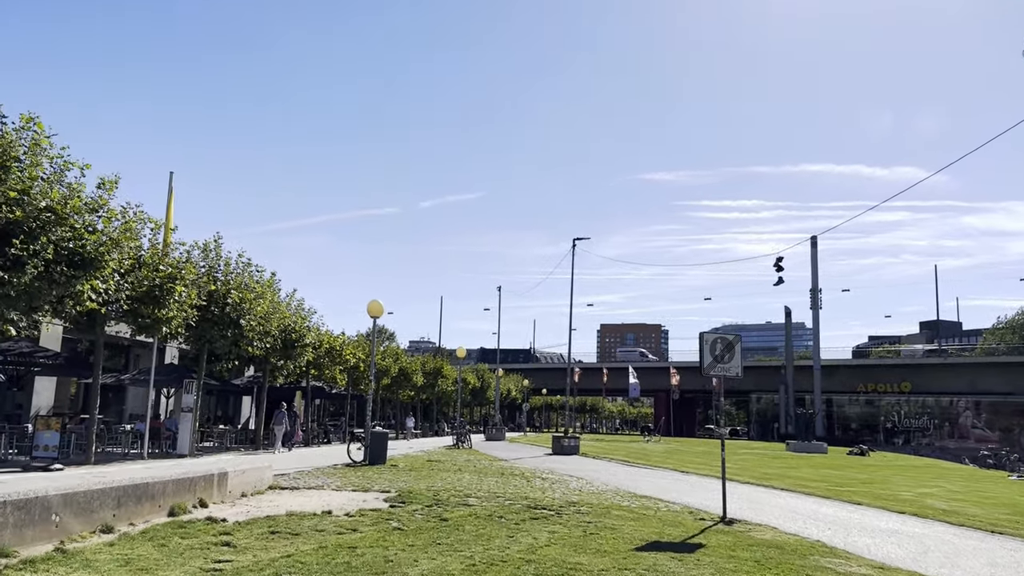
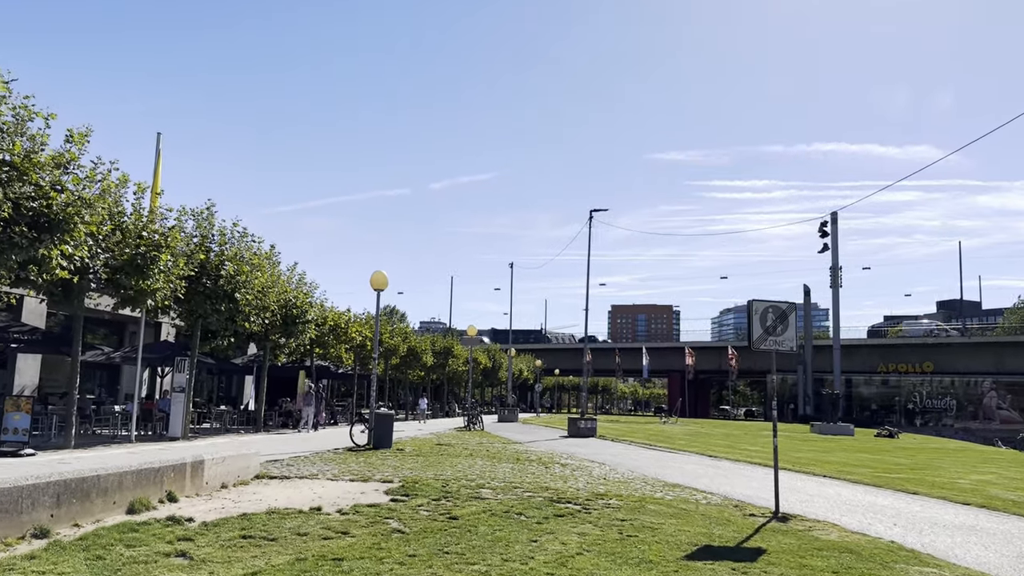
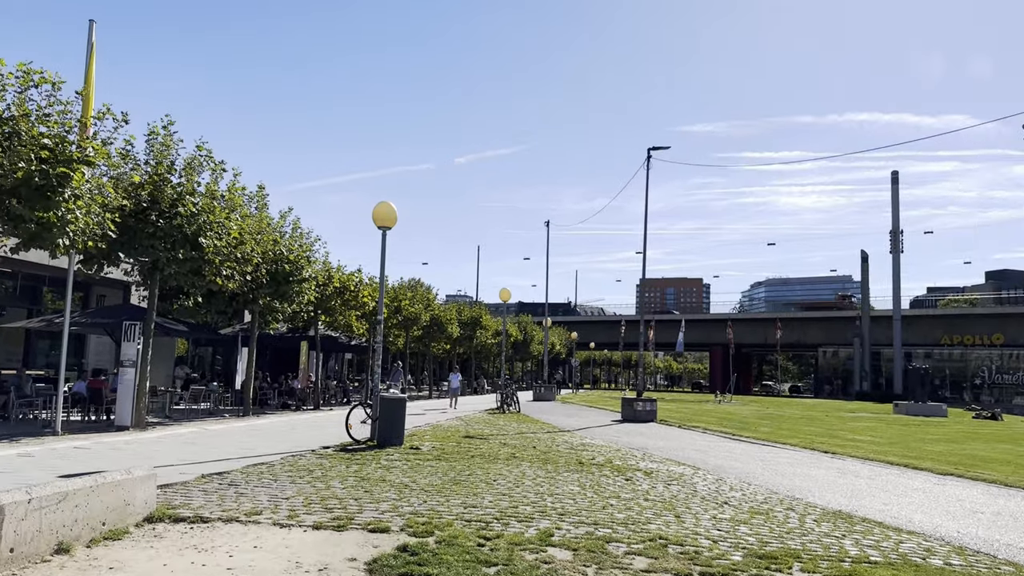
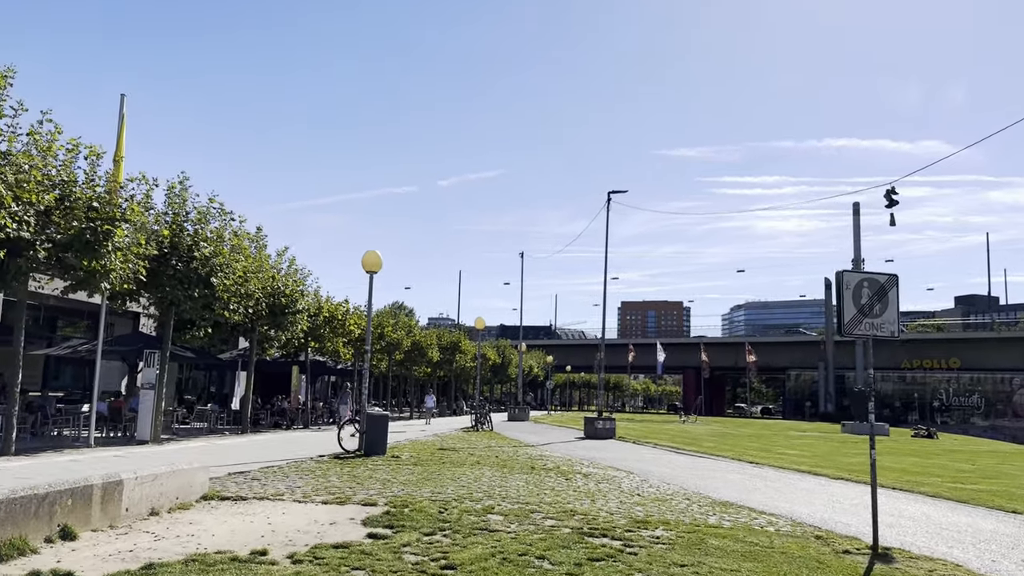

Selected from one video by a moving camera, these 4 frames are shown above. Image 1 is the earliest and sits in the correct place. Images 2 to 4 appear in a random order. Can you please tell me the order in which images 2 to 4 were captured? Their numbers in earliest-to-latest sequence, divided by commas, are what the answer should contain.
2, 4, 3
